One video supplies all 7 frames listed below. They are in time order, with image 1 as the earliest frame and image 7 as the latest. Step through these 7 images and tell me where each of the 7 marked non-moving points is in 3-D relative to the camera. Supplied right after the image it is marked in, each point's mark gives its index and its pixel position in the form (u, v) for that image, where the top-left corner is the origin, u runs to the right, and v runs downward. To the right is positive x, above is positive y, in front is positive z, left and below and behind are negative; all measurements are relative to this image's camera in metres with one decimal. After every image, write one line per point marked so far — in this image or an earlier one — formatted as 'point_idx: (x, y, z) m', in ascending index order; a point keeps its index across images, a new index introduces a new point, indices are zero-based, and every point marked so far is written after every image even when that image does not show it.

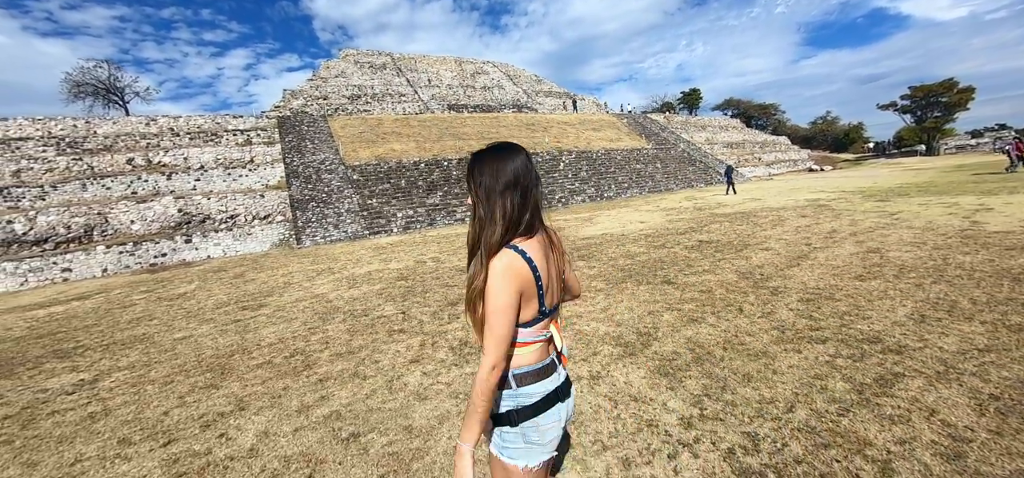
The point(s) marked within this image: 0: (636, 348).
0: (+1.3, -1.1, +4.1) m
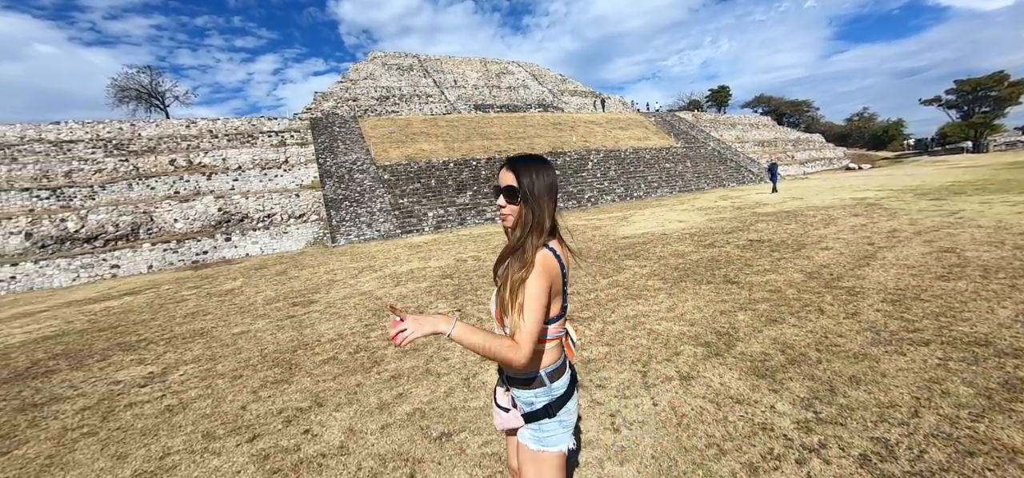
0: (+2.1, -1.1, +3.9) m
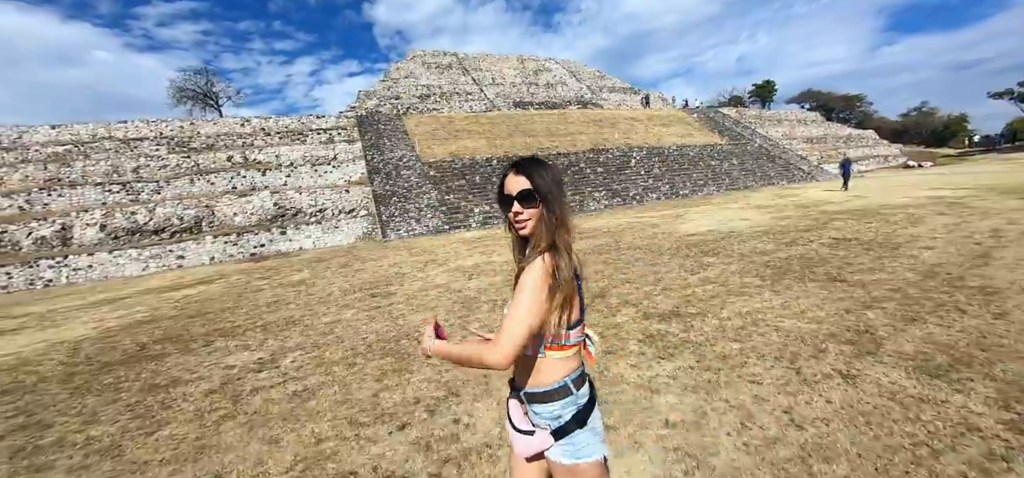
0: (+3.3, -1.0, +3.6) m
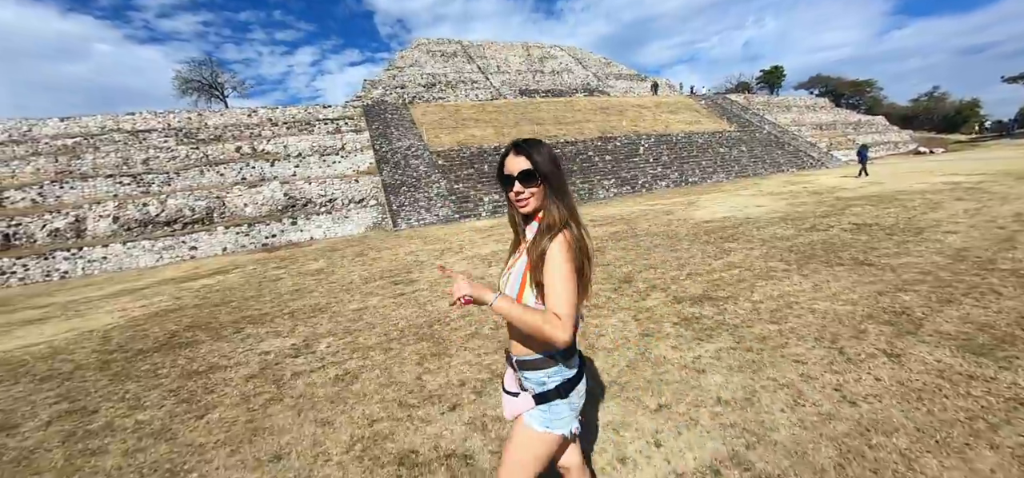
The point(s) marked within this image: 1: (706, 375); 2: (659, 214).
0: (+3.7, -0.8, +3.7) m
1: (+1.5, -1.1, +3.1) m
2: (+4.3, +0.7, +11.5) m
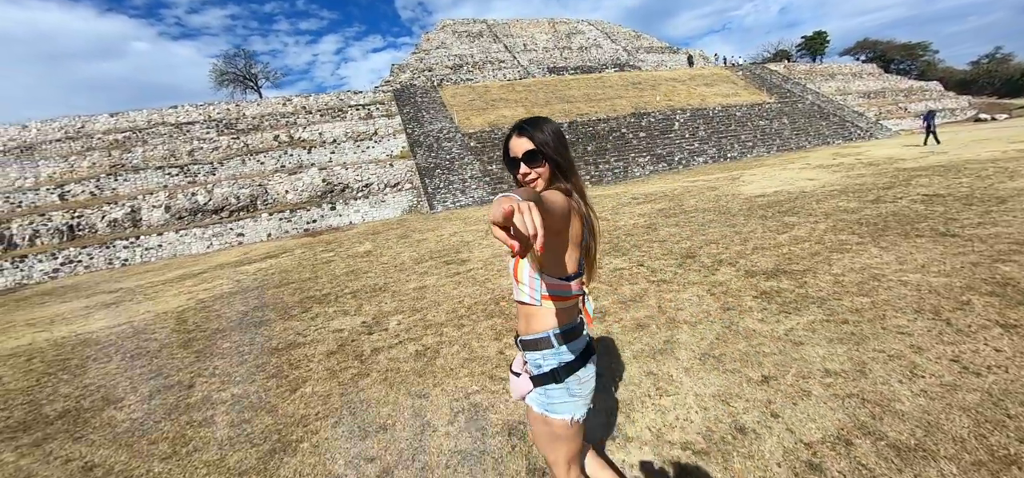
0: (+4.4, -0.5, +3.4) m
1: (+2.2, -0.8, +3.0) m
2: (+5.5, +1.4, +11.2) m
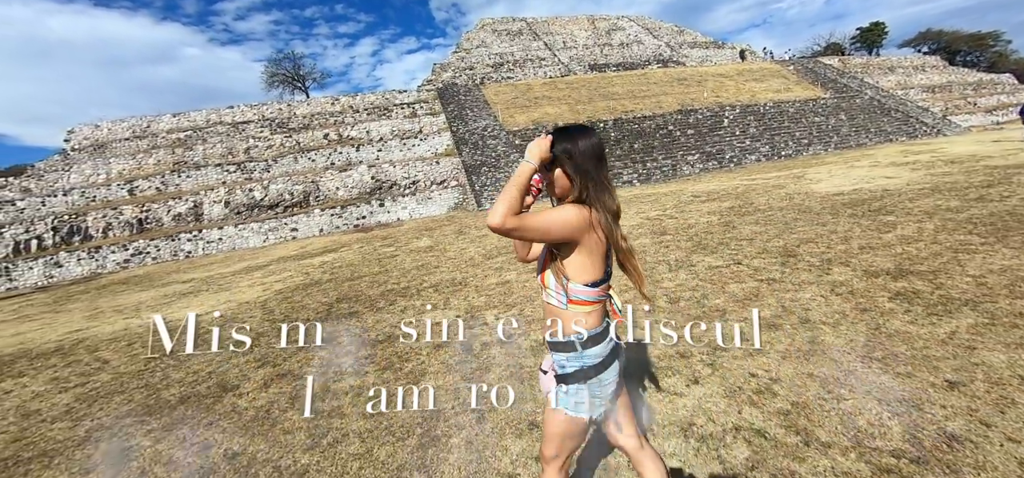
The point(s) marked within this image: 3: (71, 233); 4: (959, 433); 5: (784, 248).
0: (+5.5, -0.5, +3.1) m
1: (+3.3, -0.8, +2.8) m
2: (+7.0, +1.4, +10.7) m
3: (-16.3, +0.3, +14.5) m
4: (+2.4, -1.0, +2.1) m
5: (+3.9, -0.1, +5.6) m
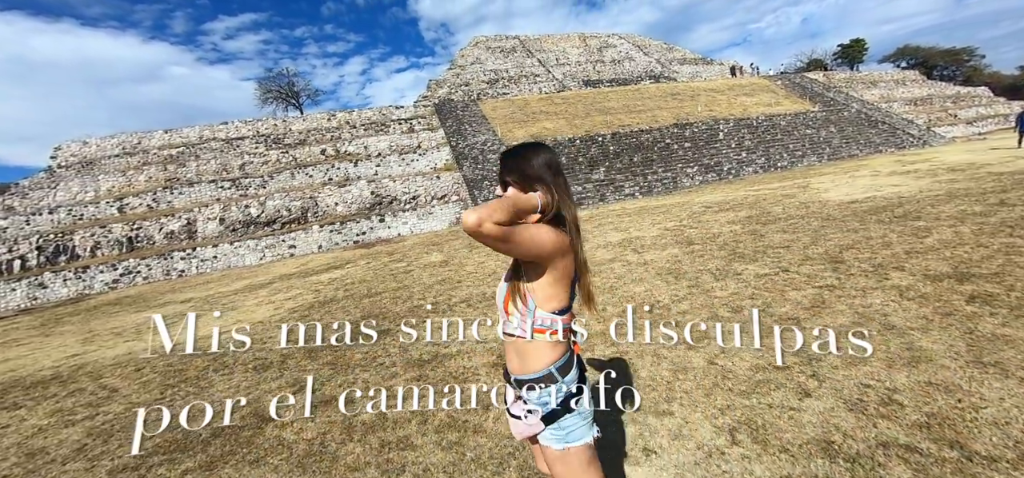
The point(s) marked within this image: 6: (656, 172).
0: (+6.1, -0.5, +3.0) m
1: (+4.0, -0.8, +2.7) m
2: (+7.4, +1.1, +10.8) m
3: (-16.0, -0.5, +13.8) m
4: (+3.1, -1.0, +1.9) m
5: (+4.4, -0.2, +5.5) m
6: (+6.5, +3.0, +17.6) m
